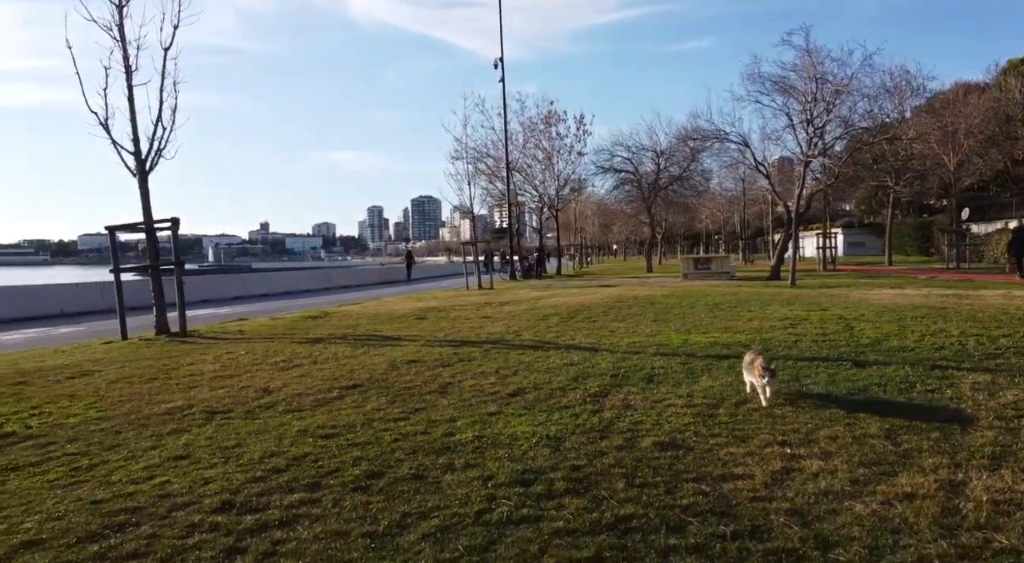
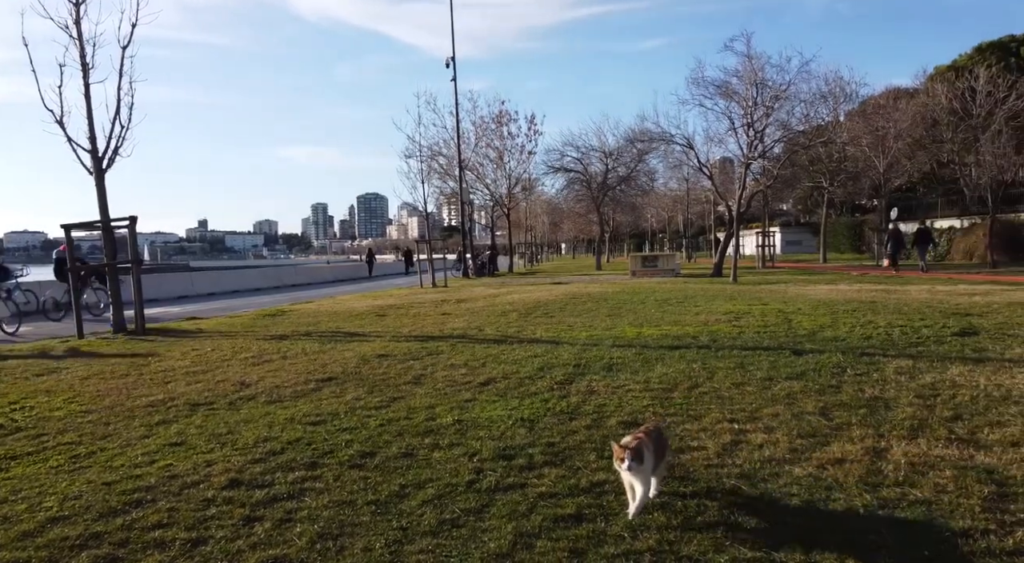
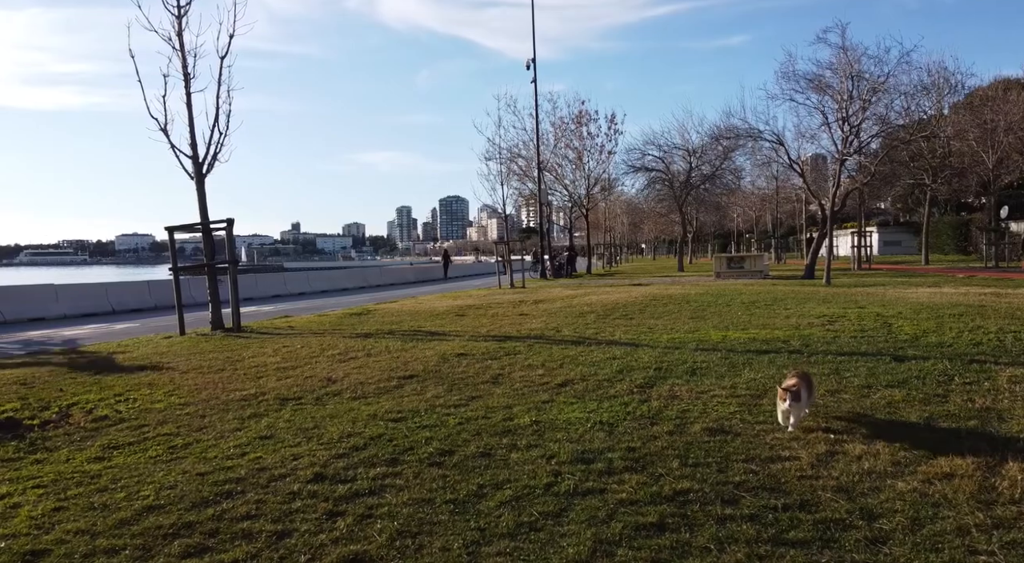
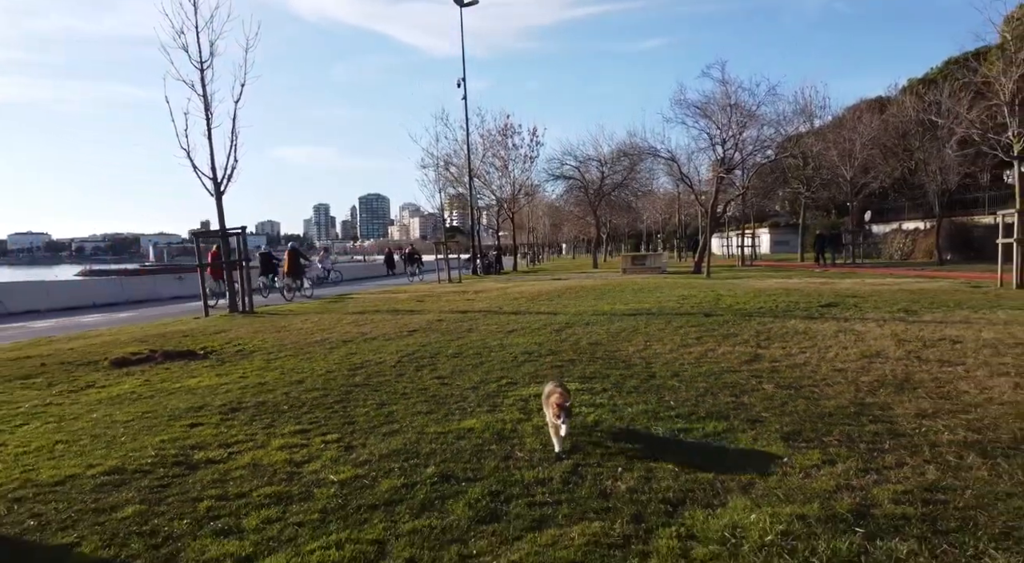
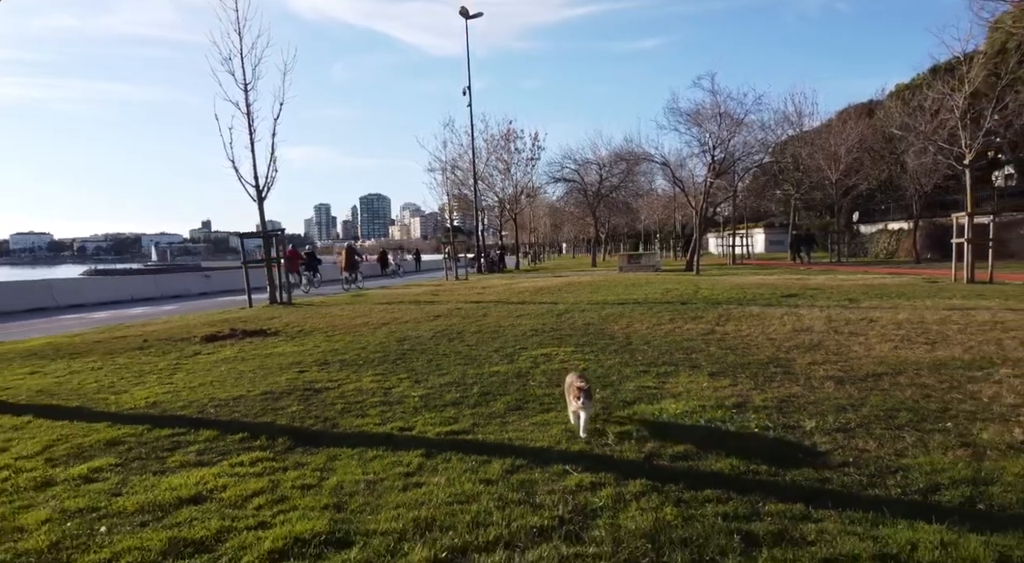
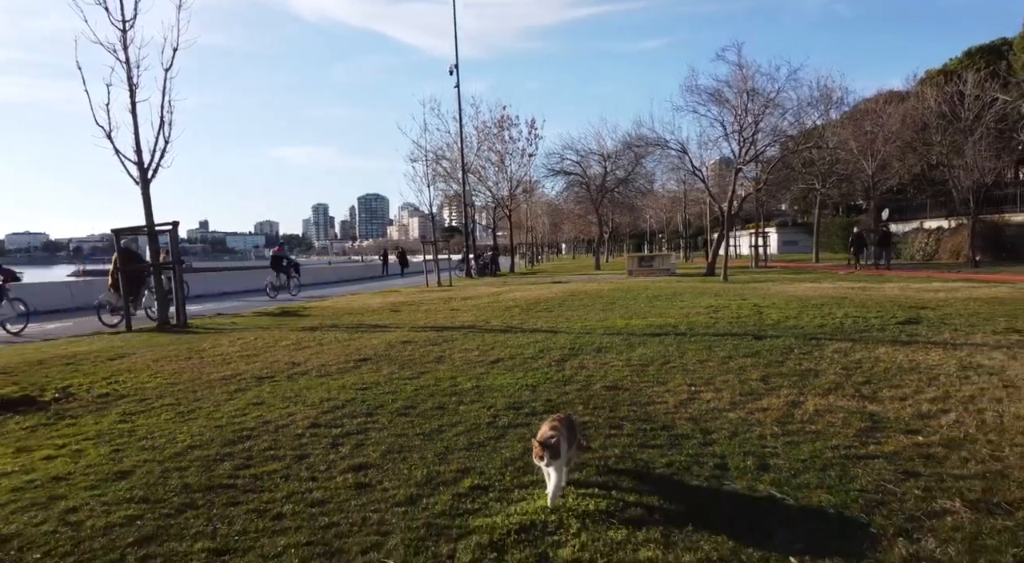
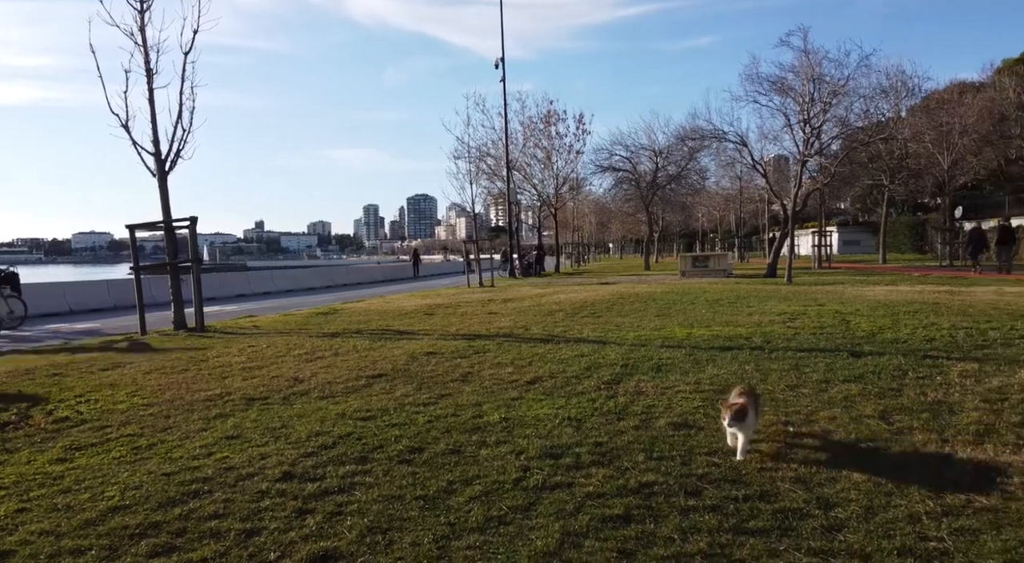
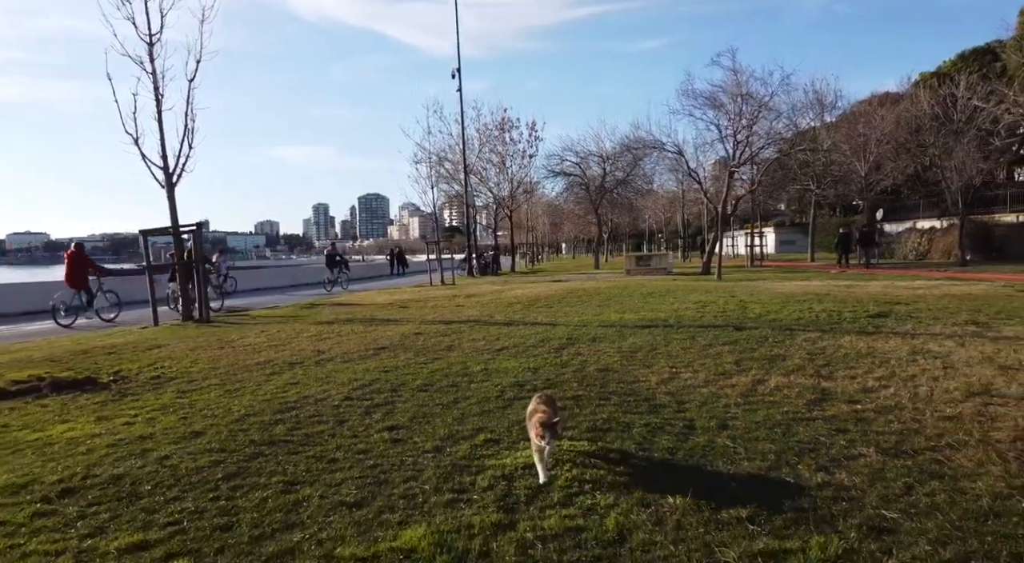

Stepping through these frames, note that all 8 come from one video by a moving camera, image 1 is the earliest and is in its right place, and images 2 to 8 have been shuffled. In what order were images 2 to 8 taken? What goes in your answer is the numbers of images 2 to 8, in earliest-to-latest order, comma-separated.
3, 7, 2, 6, 8, 4, 5
